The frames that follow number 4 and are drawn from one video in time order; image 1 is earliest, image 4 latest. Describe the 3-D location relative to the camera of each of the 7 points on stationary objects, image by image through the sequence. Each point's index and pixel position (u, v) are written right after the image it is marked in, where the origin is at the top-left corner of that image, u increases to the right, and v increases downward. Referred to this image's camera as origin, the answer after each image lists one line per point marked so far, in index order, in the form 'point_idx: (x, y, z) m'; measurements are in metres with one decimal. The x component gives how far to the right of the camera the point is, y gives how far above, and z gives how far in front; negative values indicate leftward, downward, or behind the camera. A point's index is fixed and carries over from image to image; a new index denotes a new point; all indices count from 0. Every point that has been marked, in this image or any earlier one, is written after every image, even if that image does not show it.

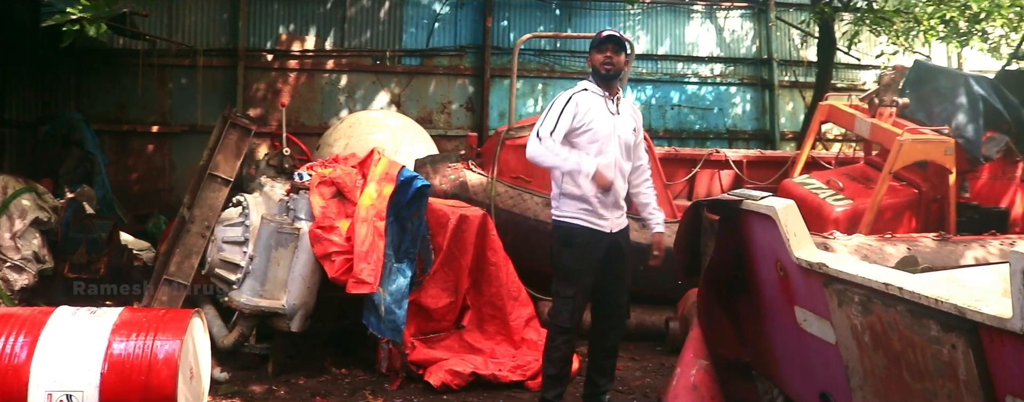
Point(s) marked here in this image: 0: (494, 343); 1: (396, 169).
0: (-0.1, -0.7, +4.9) m
1: (-0.5, +0.1, +4.4) m
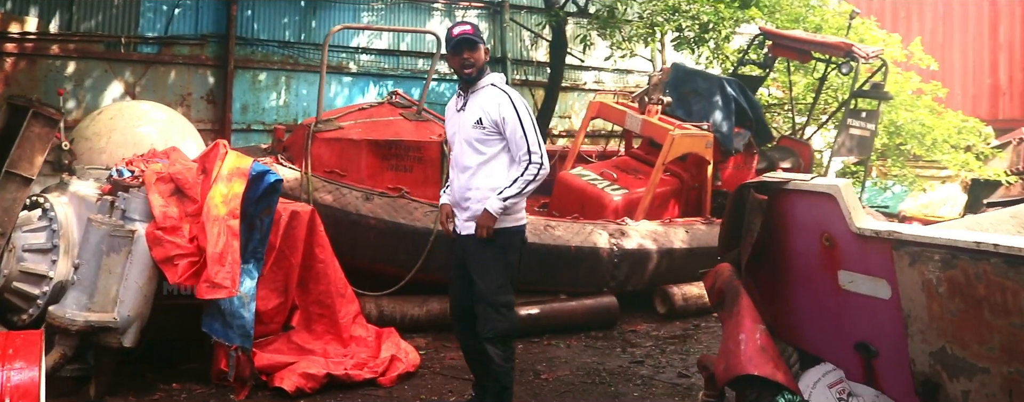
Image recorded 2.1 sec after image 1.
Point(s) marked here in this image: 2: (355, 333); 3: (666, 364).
0: (-0.9, -0.7, +4.7) m
1: (-1.2, +0.2, +4.1) m
2: (-0.8, -0.7, +4.7) m
3: (+0.8, -0.8, +4.8) m
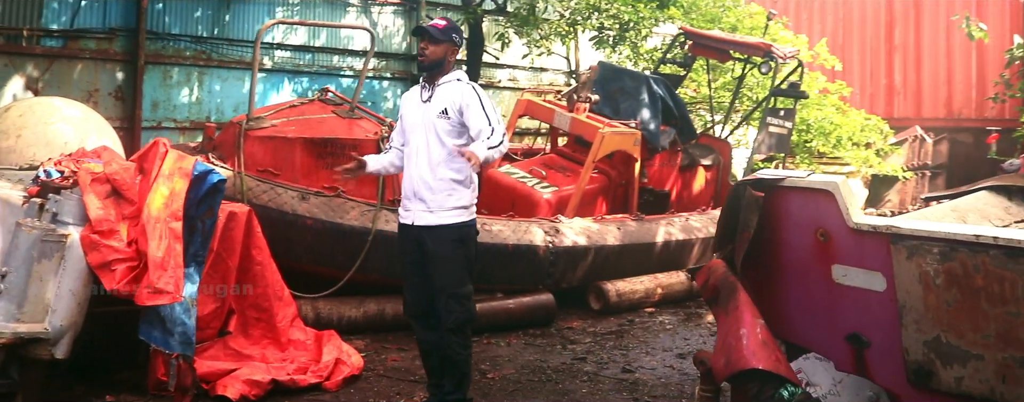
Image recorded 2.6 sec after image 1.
0: (-1.2, -0.7, +4.6) m
1: (-1.3, +0.2, +3.9) m
2: (-1.0, -0.6, +4.6) m
3: (+0.5, -0.8, +4.8) m
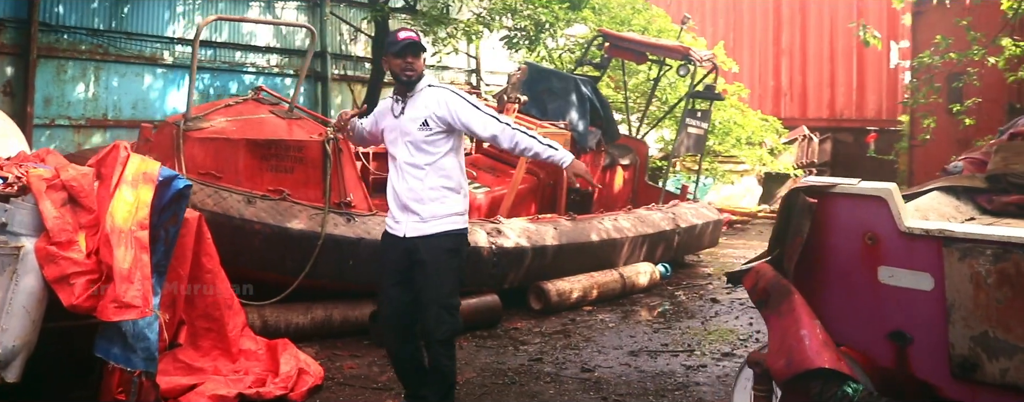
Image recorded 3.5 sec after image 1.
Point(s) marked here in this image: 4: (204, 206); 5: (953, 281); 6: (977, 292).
0: (-1.3, -0.7, +4.3) m
1: (-1.4, +0.1, +3.7) m
2: (-1.2, -0.7, +4.4) m
3: (+0.3, -0.8, +4.9) m
4: (-1.5, 0.0, +4.5) m
5: (+1.1, -0.2, +2.4) m
6: (+1.1, -0.2, +2.4) m
